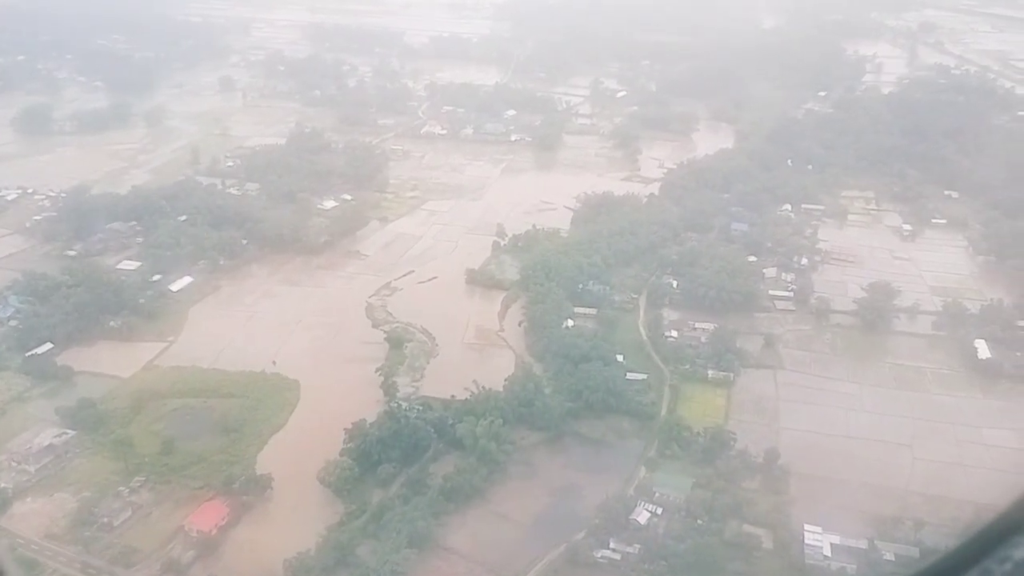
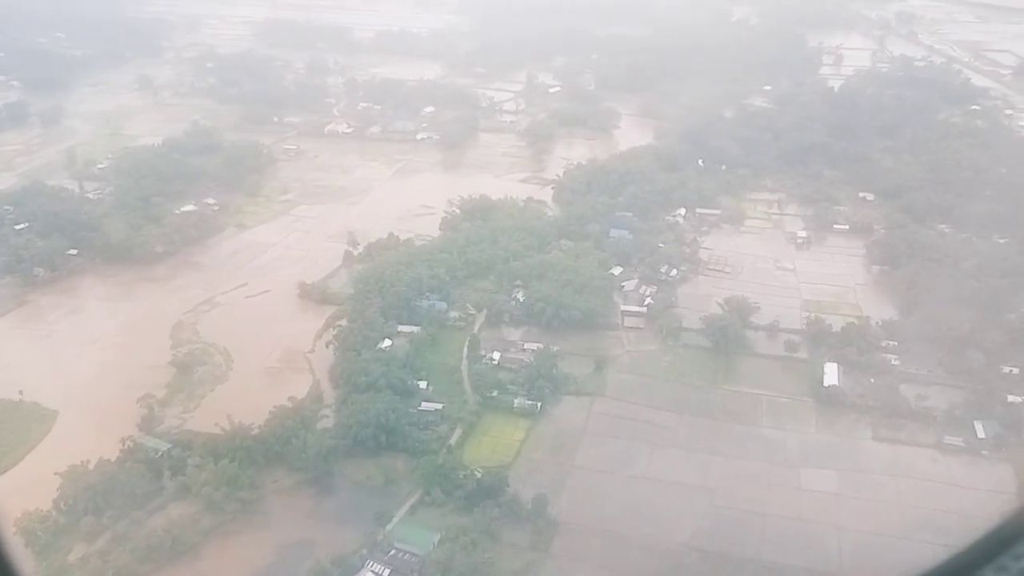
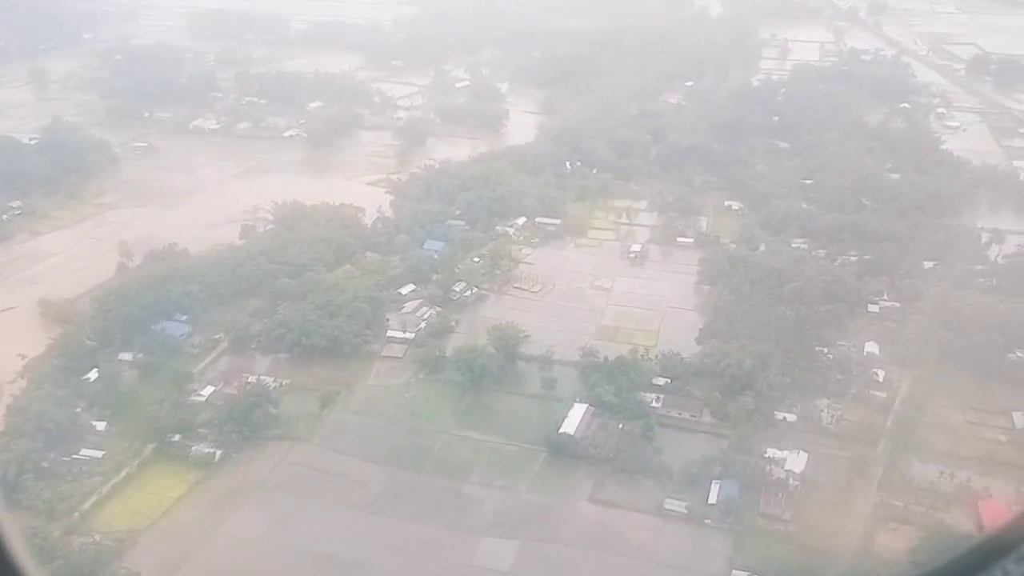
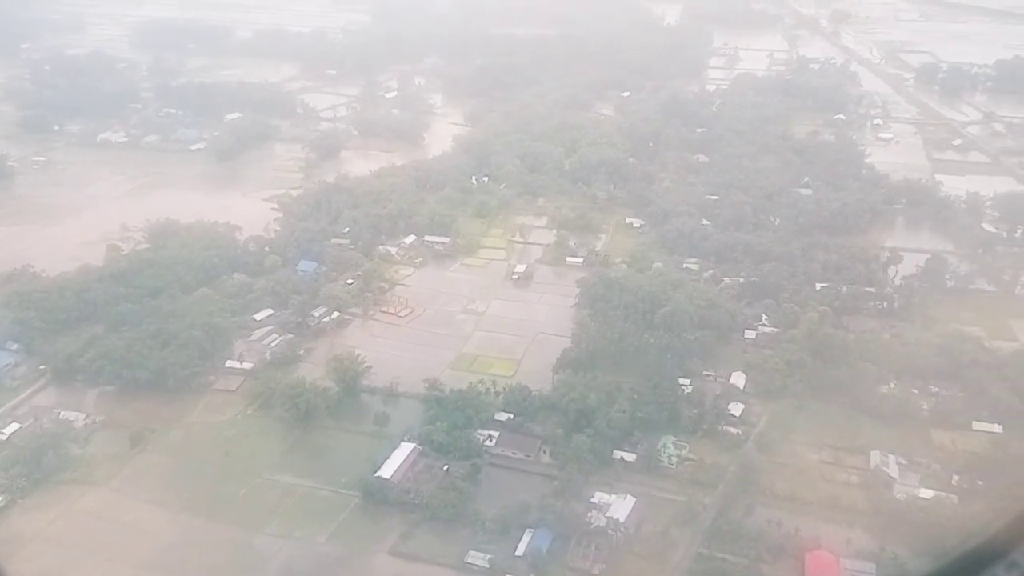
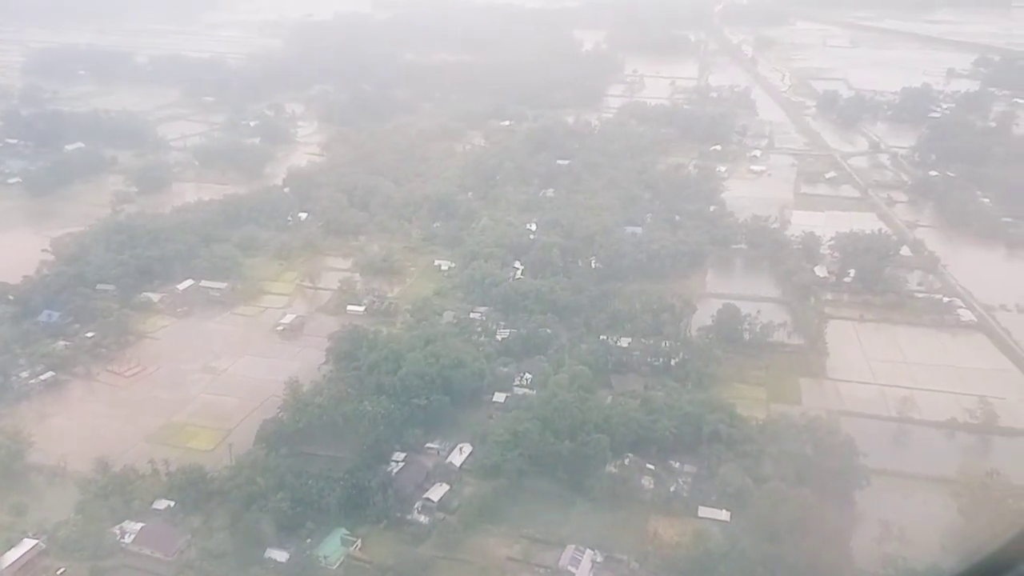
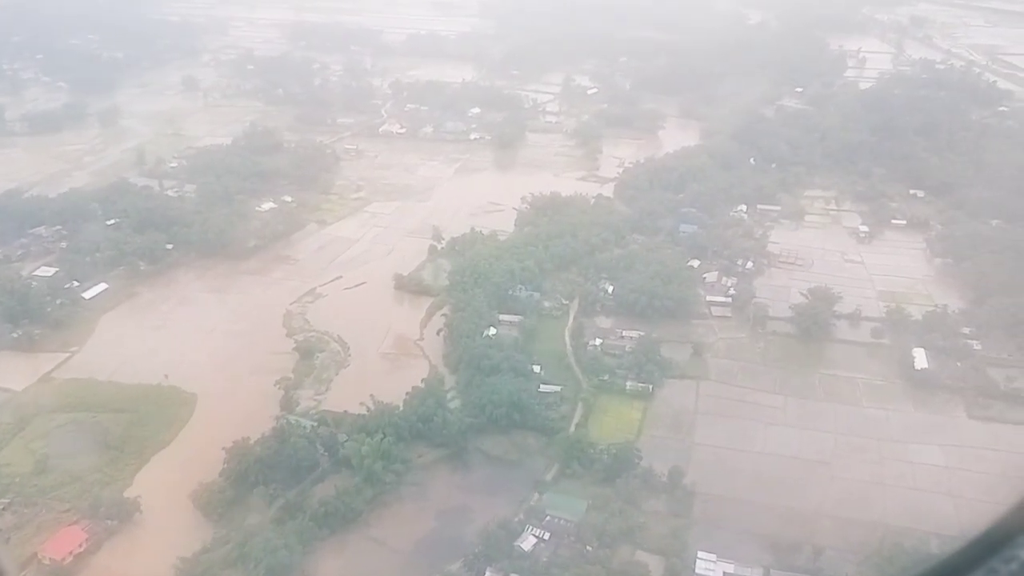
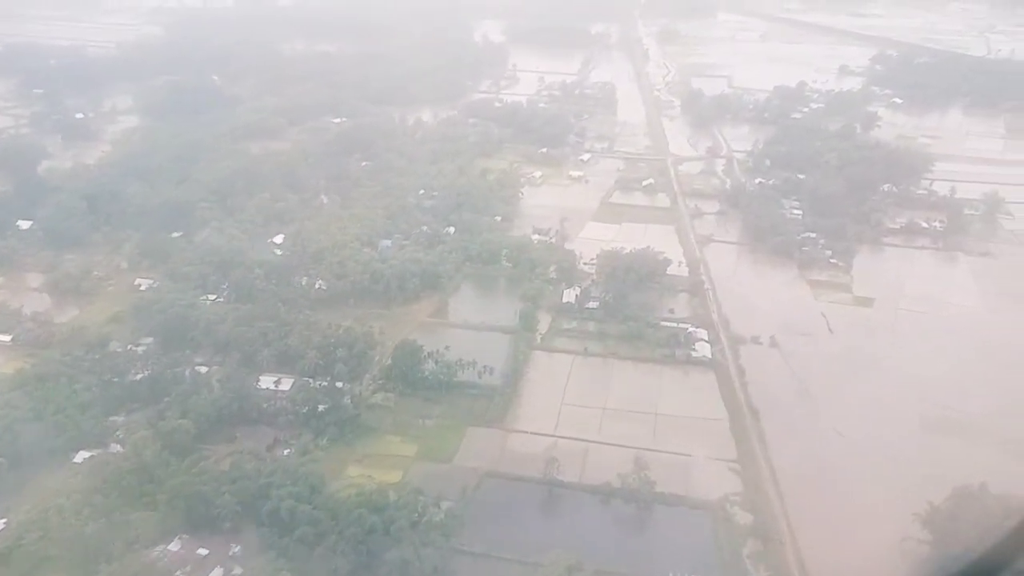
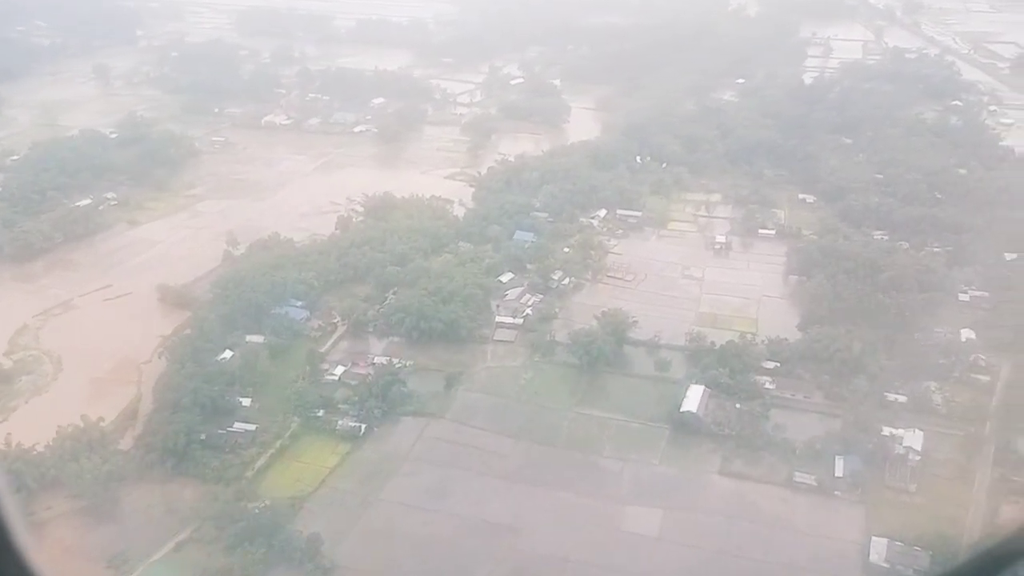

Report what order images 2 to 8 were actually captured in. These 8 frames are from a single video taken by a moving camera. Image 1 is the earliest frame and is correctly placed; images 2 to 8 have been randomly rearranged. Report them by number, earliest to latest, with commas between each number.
6, 2, 8, 3, 4, 5, 7
